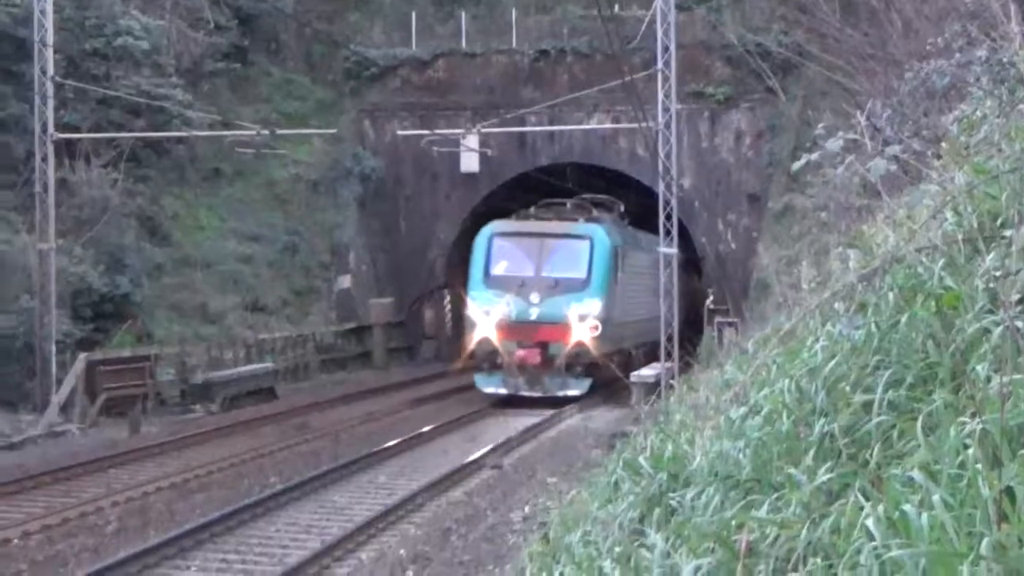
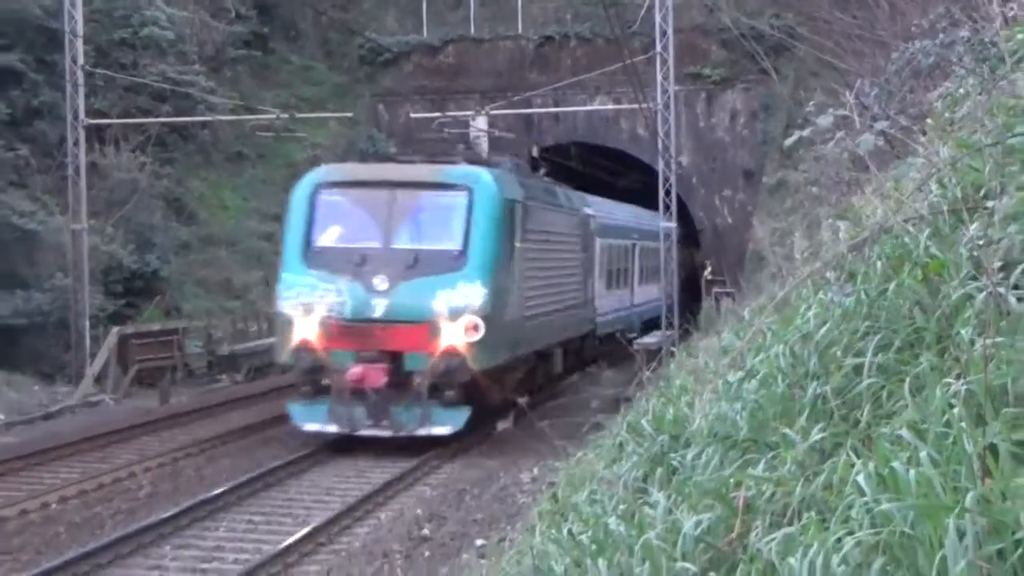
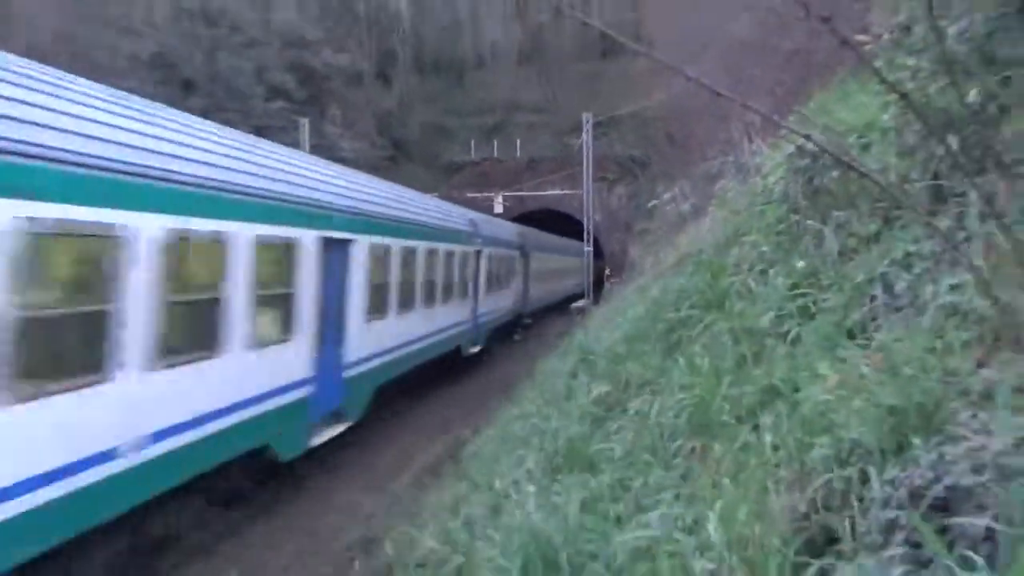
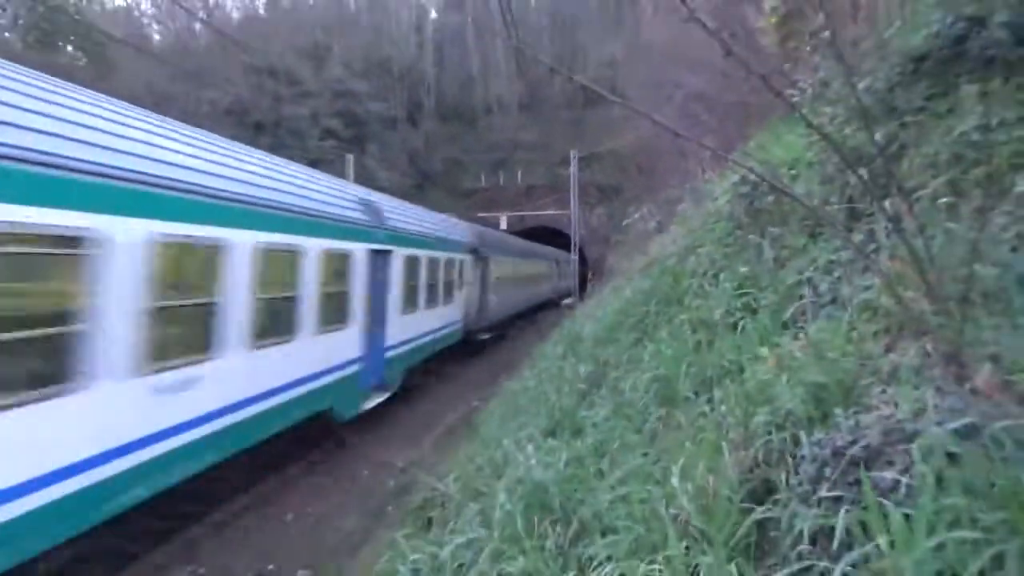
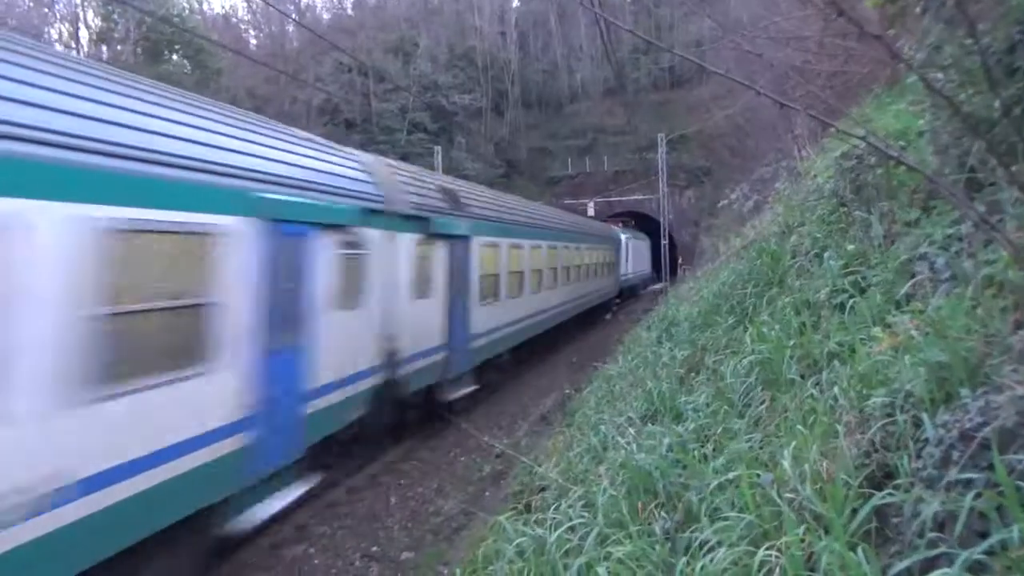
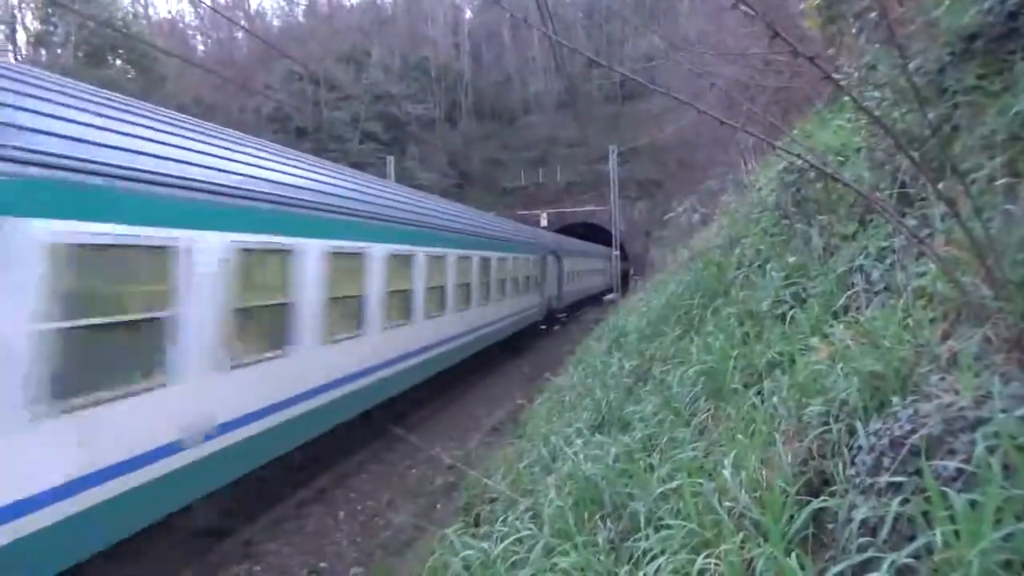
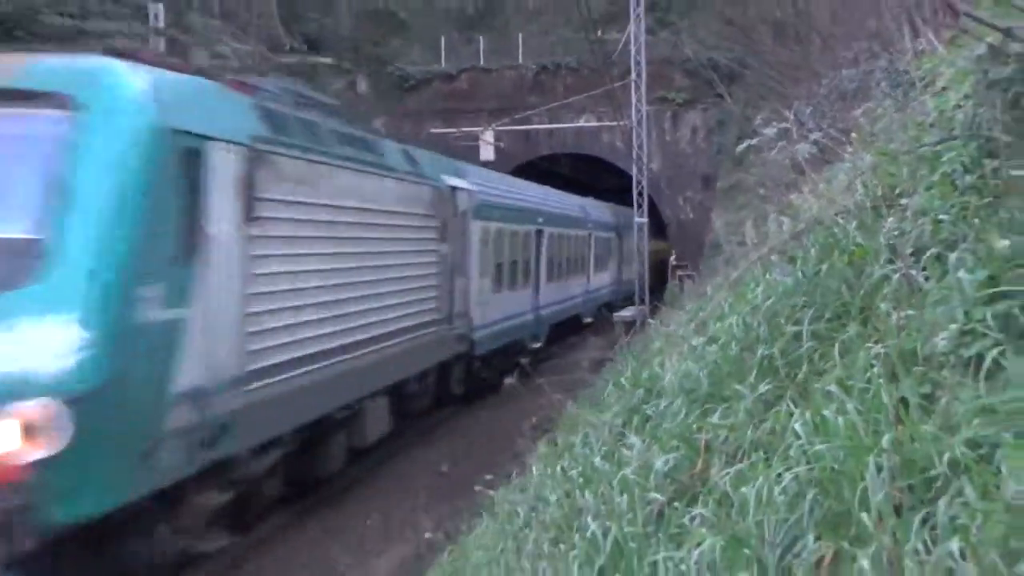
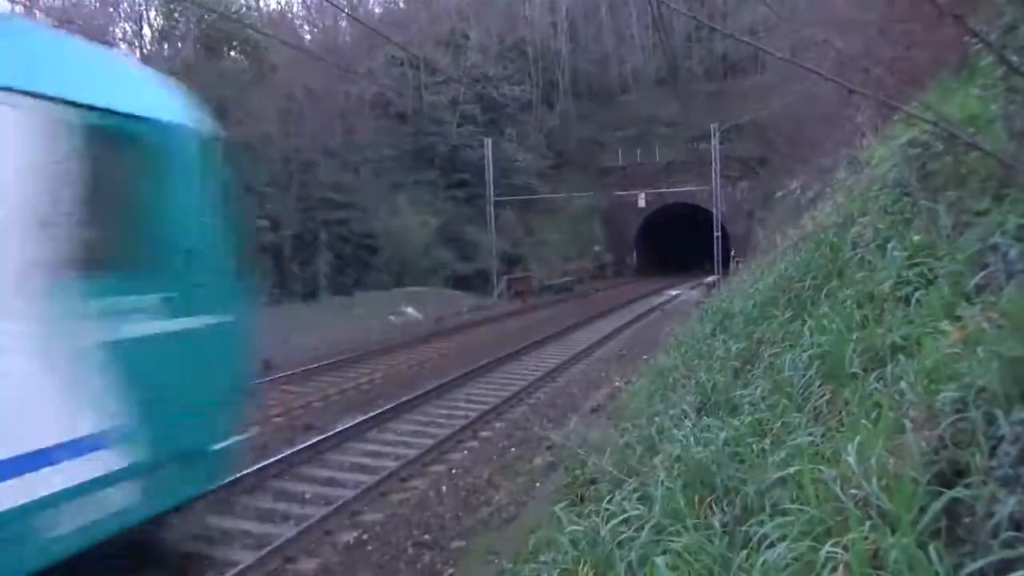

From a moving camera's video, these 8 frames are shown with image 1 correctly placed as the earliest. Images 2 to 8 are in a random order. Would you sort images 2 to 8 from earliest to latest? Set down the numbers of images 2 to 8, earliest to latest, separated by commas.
2, 7, 3, 4, 6, 5, 8
